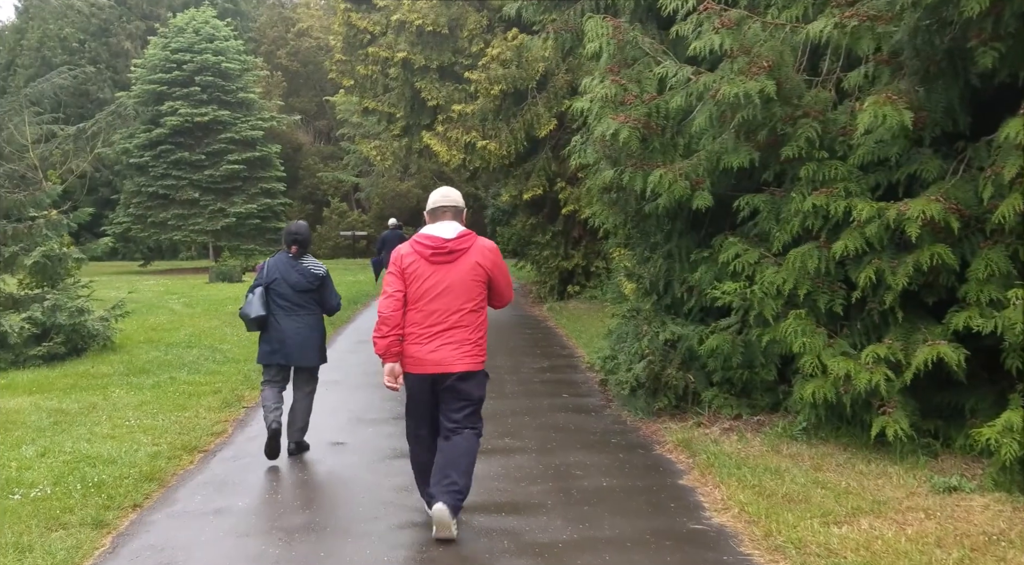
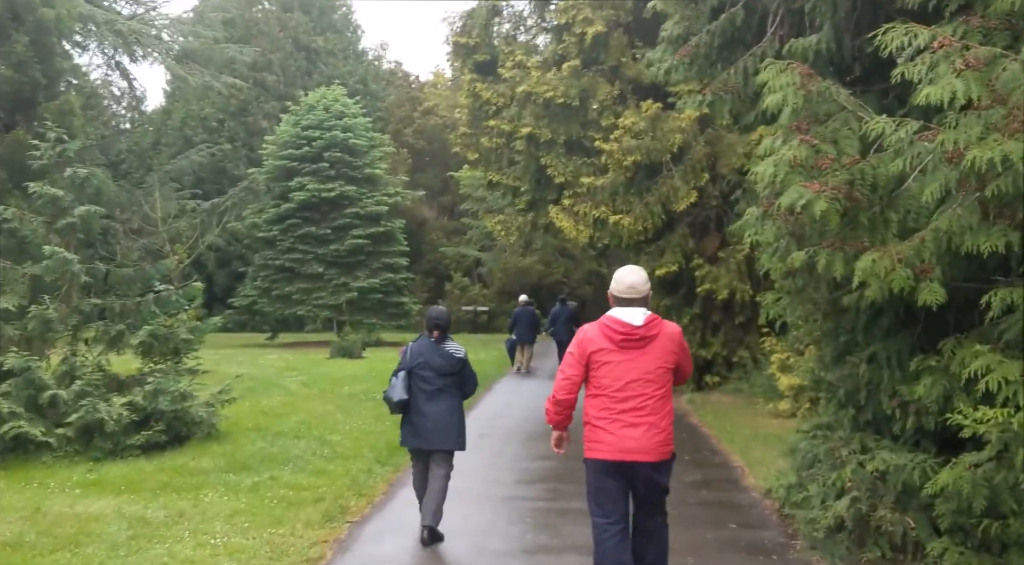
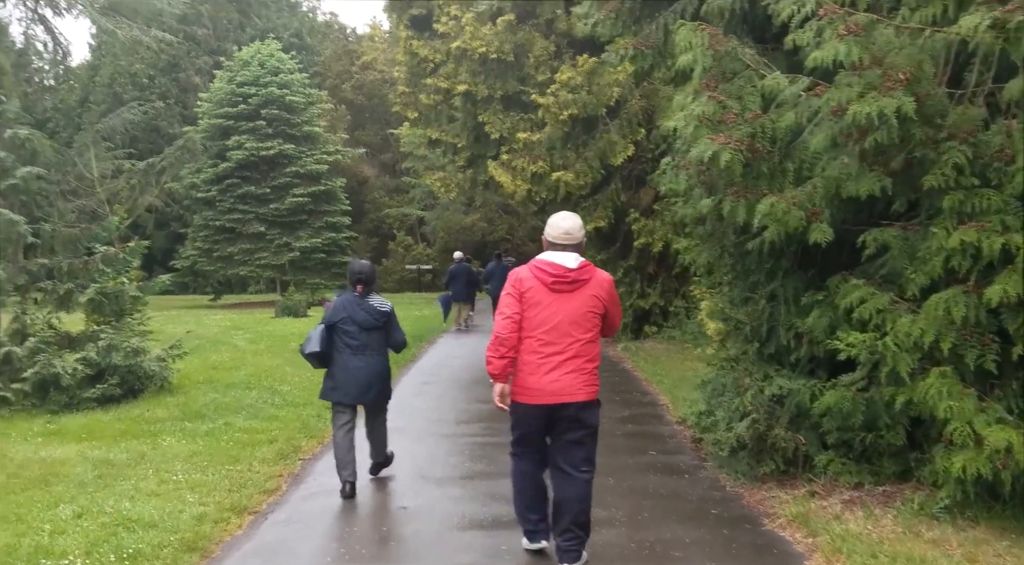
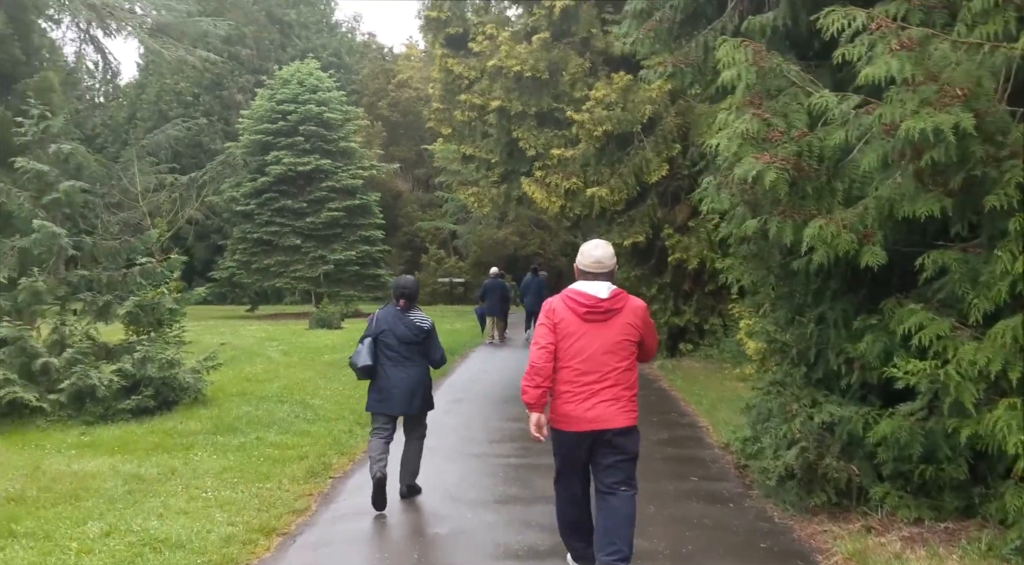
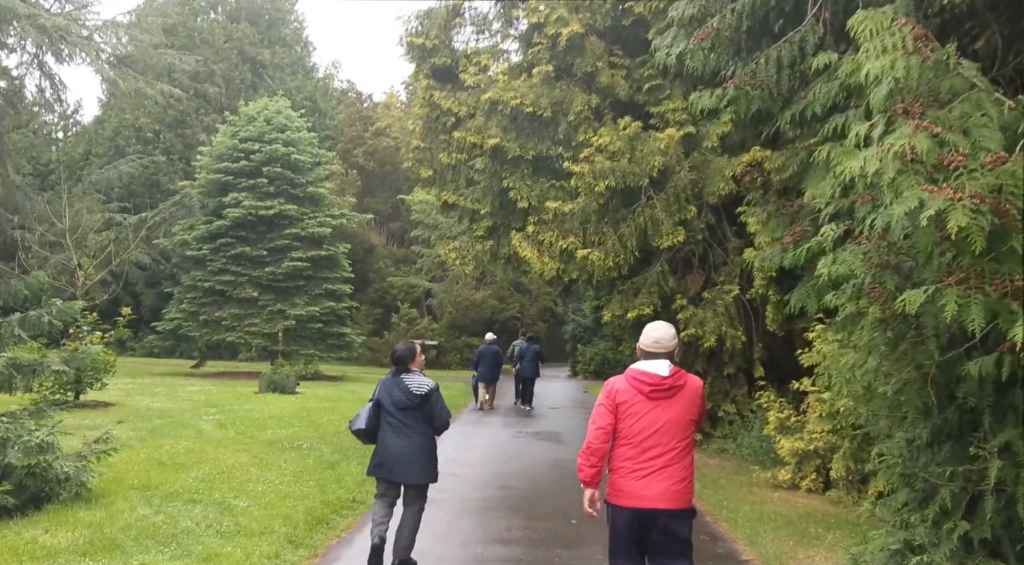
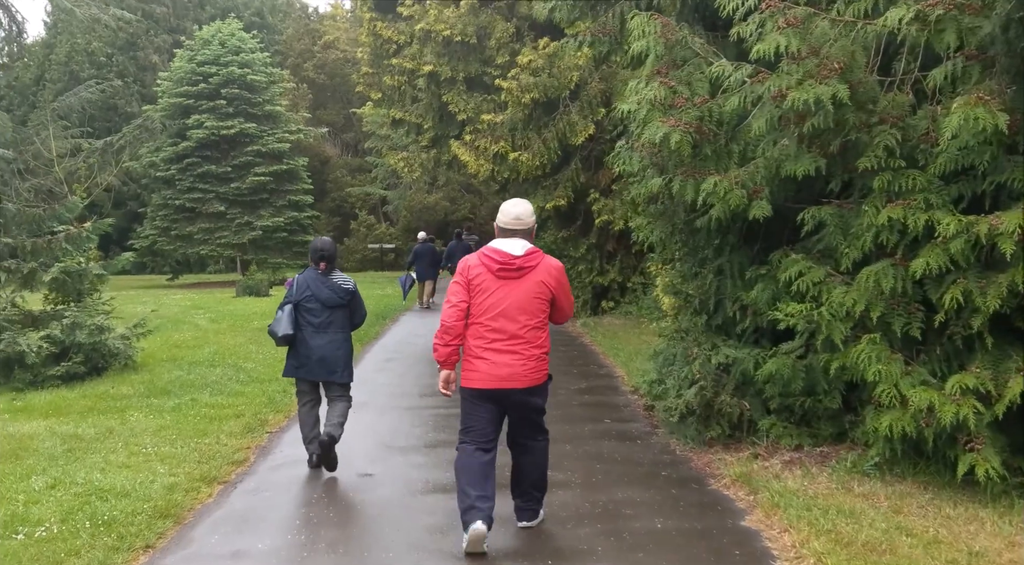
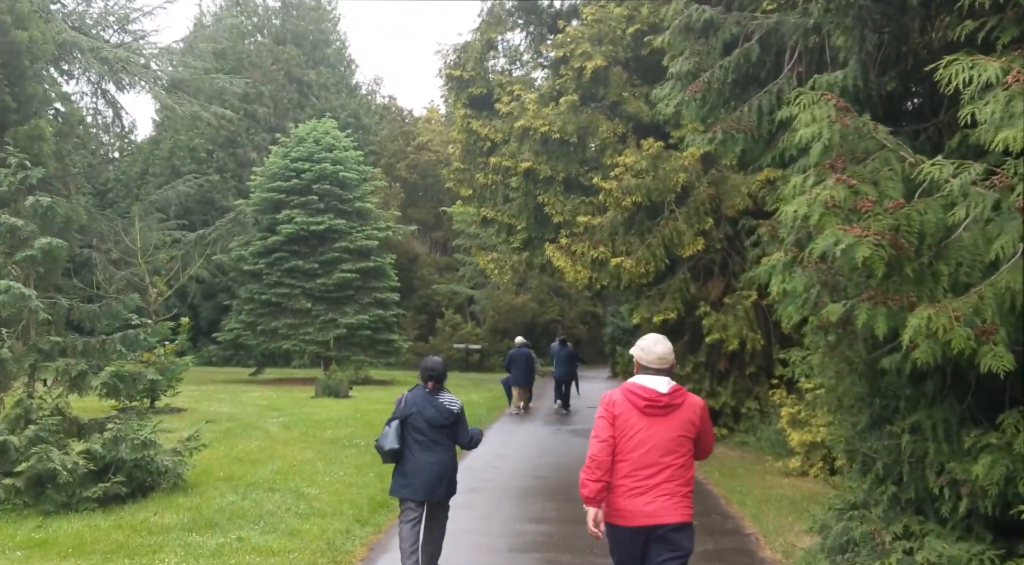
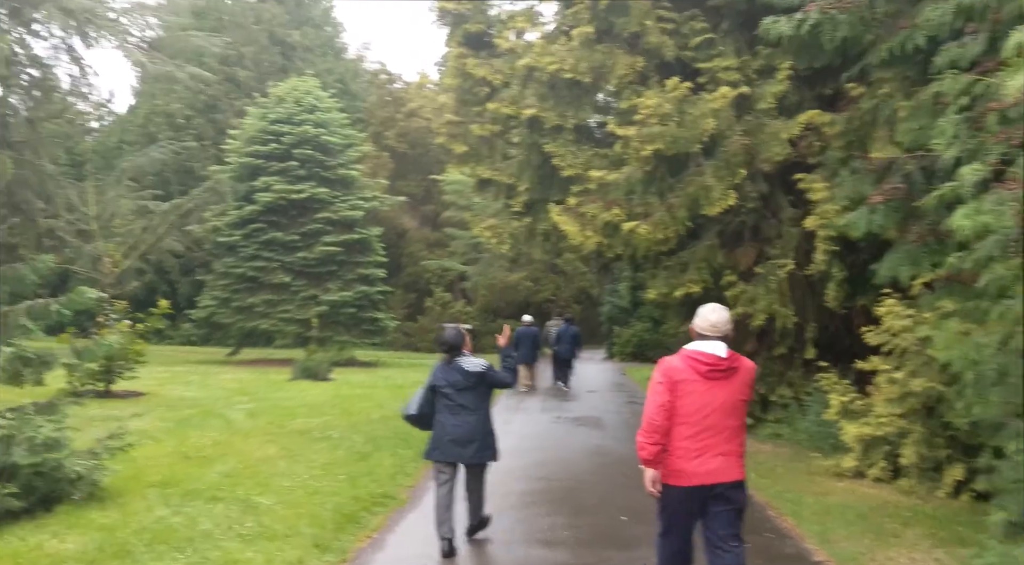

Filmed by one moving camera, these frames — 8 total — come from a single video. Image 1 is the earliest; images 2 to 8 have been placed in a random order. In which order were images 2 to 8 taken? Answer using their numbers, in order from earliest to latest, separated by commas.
6, 3, 4, 2, 7, 5, 8
